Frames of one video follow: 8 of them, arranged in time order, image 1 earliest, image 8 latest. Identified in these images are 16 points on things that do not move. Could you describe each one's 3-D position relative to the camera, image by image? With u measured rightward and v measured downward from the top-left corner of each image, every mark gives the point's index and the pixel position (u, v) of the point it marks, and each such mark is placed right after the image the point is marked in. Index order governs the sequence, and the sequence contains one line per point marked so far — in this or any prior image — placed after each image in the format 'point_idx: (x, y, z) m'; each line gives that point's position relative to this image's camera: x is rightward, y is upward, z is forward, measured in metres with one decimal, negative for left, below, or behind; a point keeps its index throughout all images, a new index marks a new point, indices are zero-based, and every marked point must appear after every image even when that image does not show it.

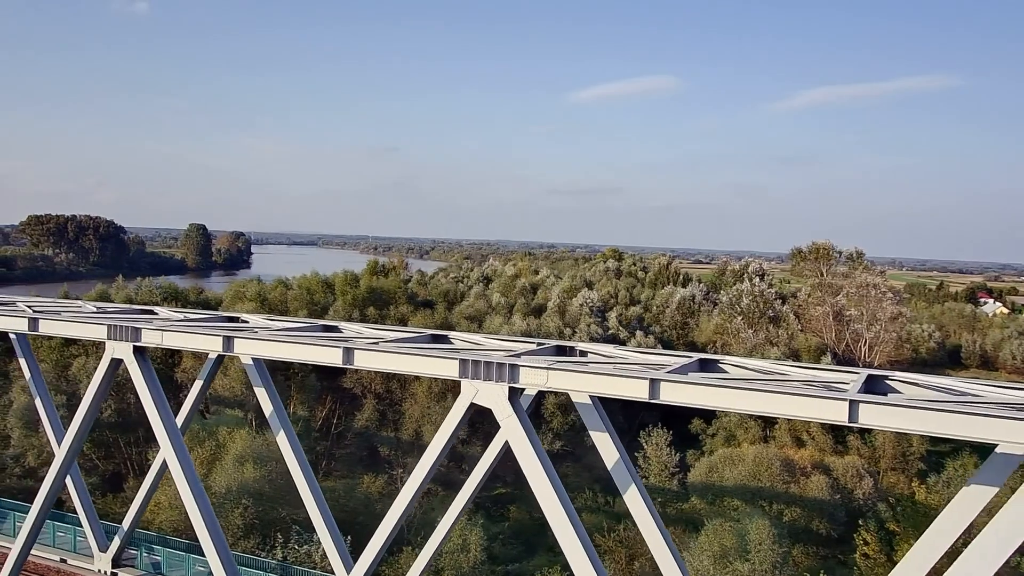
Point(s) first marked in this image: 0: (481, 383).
0: (-0.3, -1.2, +8.4) m
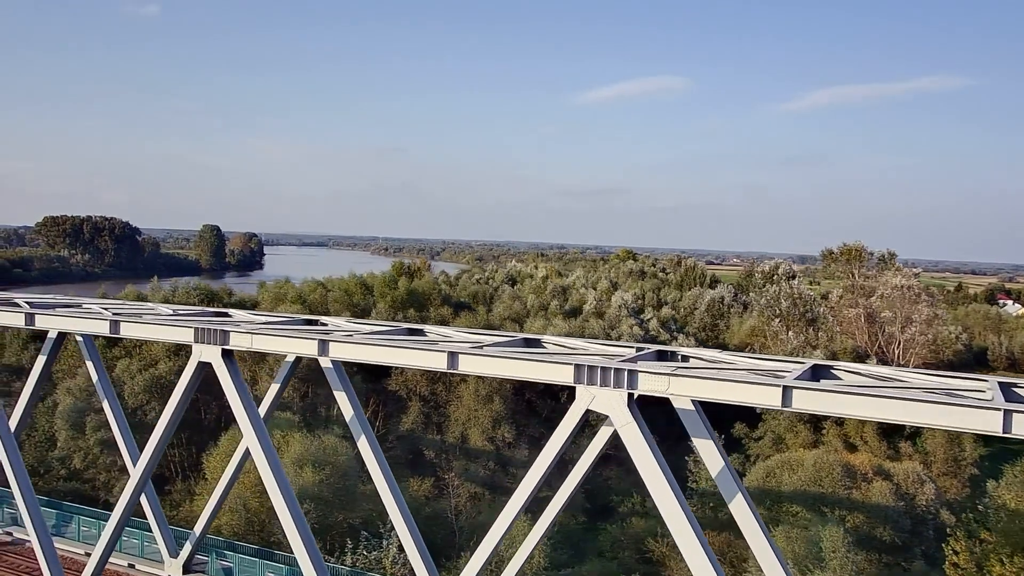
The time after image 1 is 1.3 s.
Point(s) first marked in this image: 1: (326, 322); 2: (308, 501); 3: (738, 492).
0: (+1.0, -1.2, +8.1) m
1: (-3.1, -0.6, +11.3) m
2: (-4.6, -4.9, +15.8) m
3: (+3.1, -2.8, +9.2) m
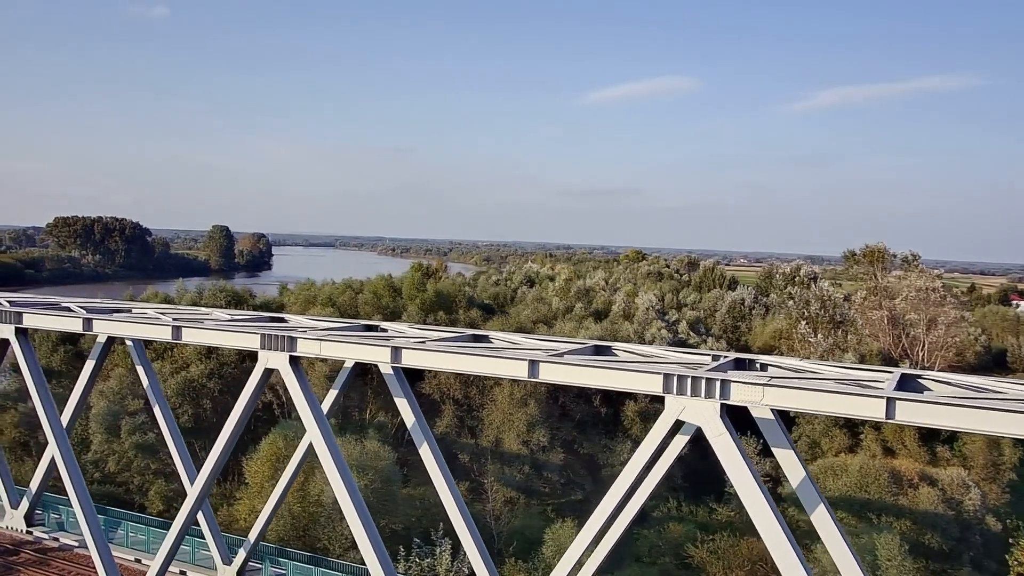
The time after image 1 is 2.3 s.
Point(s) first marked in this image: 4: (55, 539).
0: (+2.1, -1.3, +7.9) m
1: (-2.1, -0.6, +11.2) m
2: (-3.6, -5.0, +15.6) m
3: (+4.1, -2.8, +9.0) m
4: (-9.5, -5.2, +14.2) m
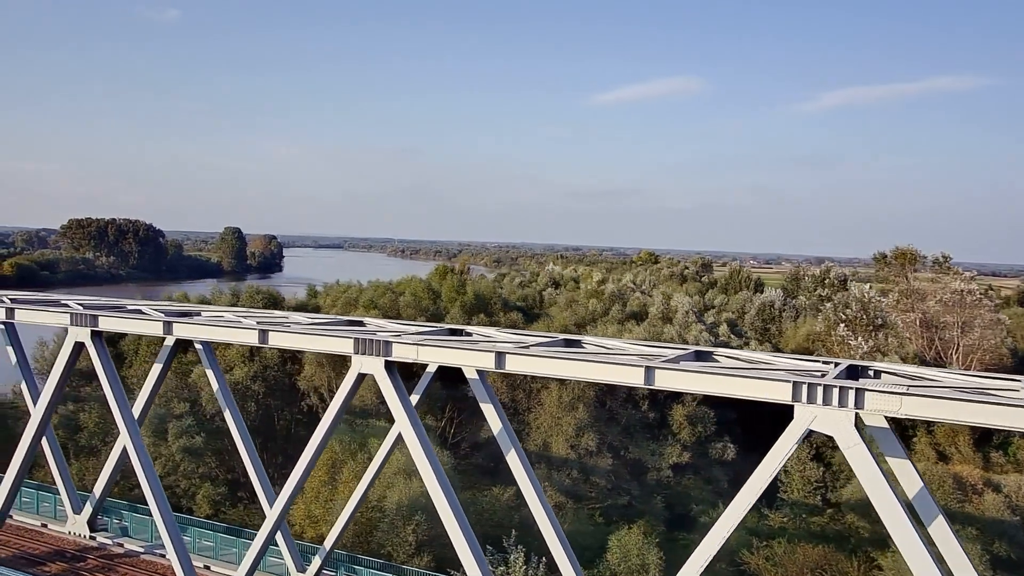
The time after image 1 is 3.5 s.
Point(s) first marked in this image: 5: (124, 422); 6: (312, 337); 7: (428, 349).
0: (+3.5, -1.3, +7.7) m
1: (-0.7, -0.7, +10.9) m
2: (-2.1, -5.1, +15.4) m
3: (+5.5, -2.9, +8.7) m
4: (-8.1, -5.3, +14.1) m
5: (-6.7, -2.3, +11.7) m
6: (-3.1, -0.7, +10.3) m
7: (-1.2, -0.9, +9.5) m
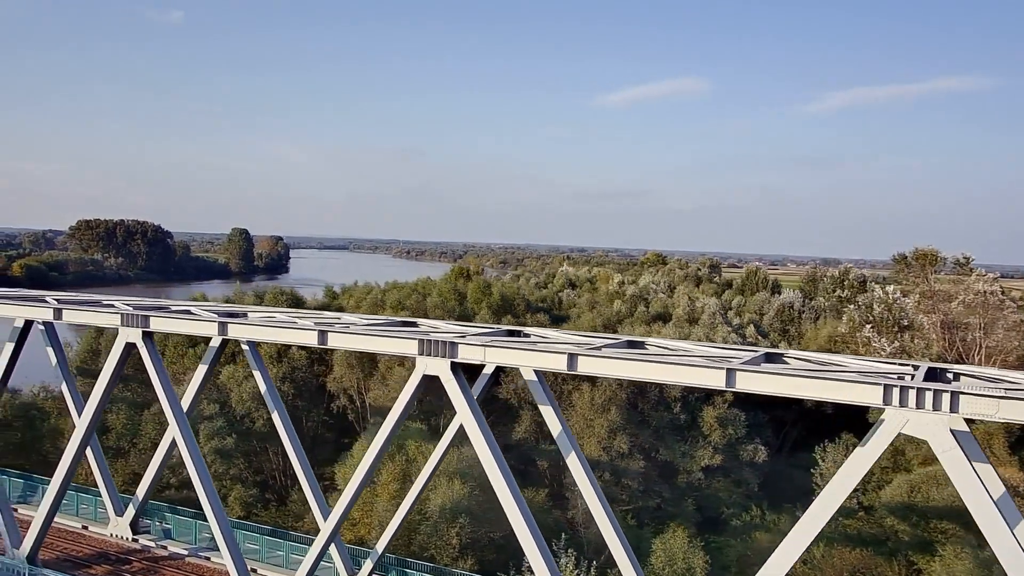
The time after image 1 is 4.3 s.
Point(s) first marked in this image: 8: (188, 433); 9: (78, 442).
0: (+4.4, -1.3, +7.5) m
1: (+0.3, -0.7, +10.8) m
2: (-1.1, -5.1, +15.3) m
3: (+6.4, -2.9, +8.6) m
4: (-7.1, -5.3, +14.0) m
5: (-5.7, -2.3, +11.6) m
6: (-2.1, -0.7, +10.2) m
7: (-0.2, -0.9, +9.4) m
8: (-5.5, -2.5, +11.6) m
9: (-8.0, -2.8, +12.5) m
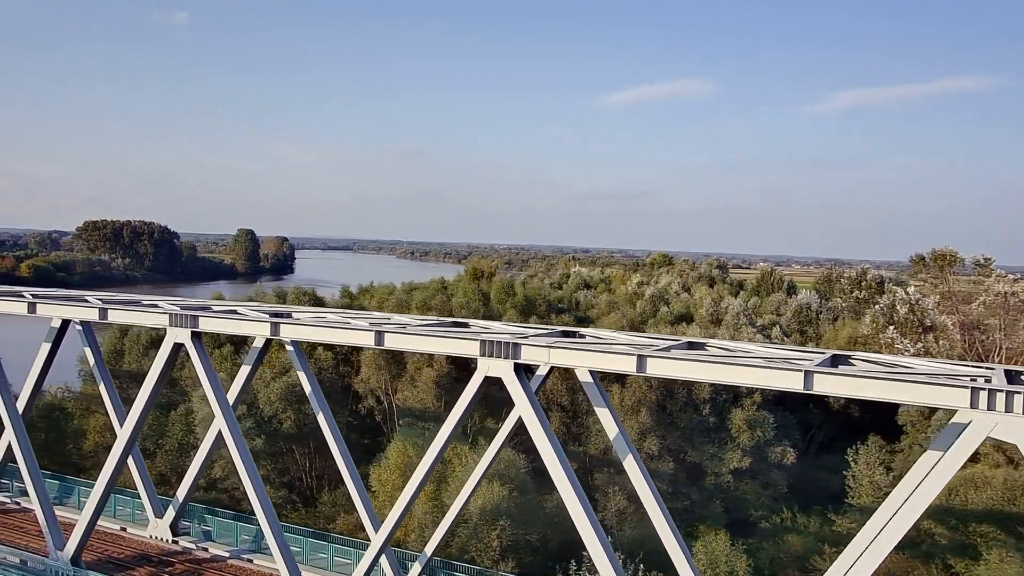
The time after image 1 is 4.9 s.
0: (+5.3, -1.4, +7.4) m
1: (+1.2, -0.7, +10.7) m
2: (-0.2, -5.1, +15.1) m
3: (+7.3, -2.9, +8.4) m
4: (-6.2, -5.3, +13.9) m
5: (-4.8, -2.3, +11.5) m
6: (-1.2, -0.8, +10.1) m
7: (+0.6, -0.9, +9.3) m
8: (-4.6, -2.5, +11.5) m
9: (-7.1, -2.8, +12.4) m
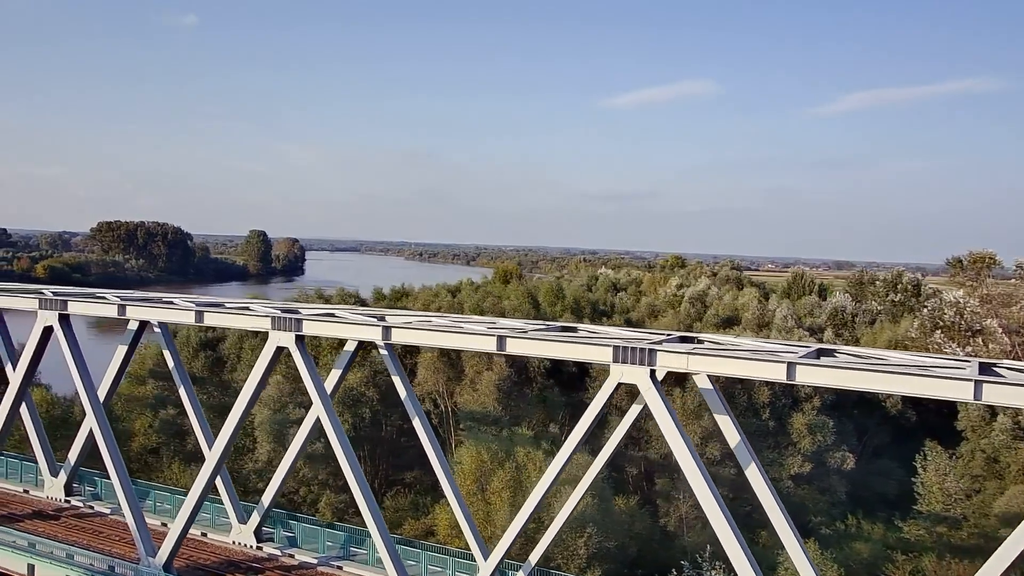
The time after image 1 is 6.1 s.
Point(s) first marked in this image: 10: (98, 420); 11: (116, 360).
0: (+7.1, -1.4, +7.1) m
1: (+3.0, -0.8, +10.4) m
2: (+1.6, -5.2, +14.9) m
3: (+9.1, -3.0, +8.2) m
4: (-4.4, -5.4, +13.7) m
5: (-3.0, -2.4, +11.3) m
6: (+0.6, -0.8, +9.9) m
7: (+2.5, -0.9, +9.0) m
8: (-2.8, -2.5, +11.3) m
9: (-5.2, -2.9, +12.2) m
10: (-8.2, -2.6, +13.5) m
11: (-9.2, -1.7, +15.9) m
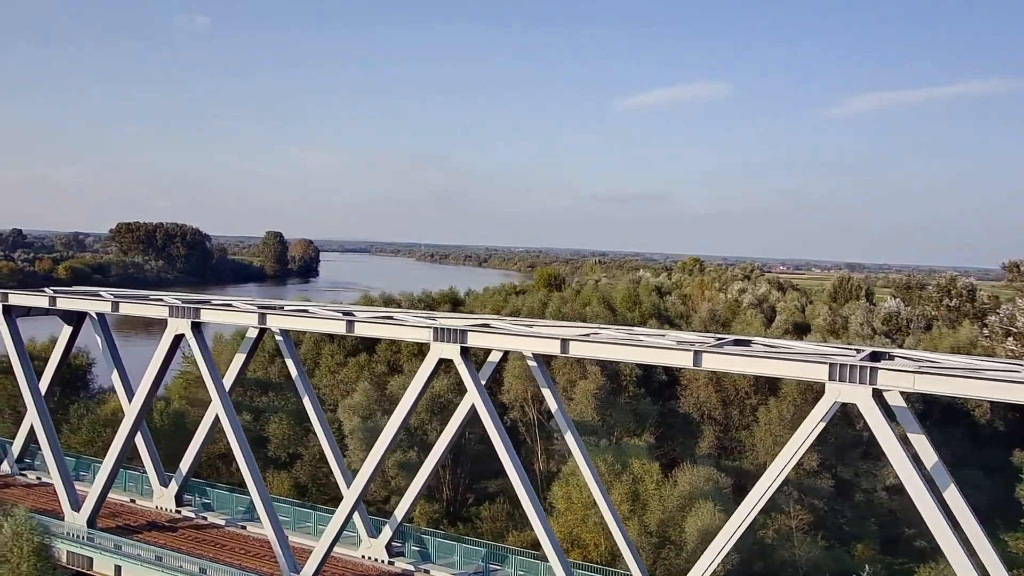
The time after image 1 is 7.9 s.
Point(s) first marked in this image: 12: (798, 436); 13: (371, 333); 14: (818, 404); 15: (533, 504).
0: (+9.8, -1.6, +6.7) m
1: (+5.8, -1.0, +10.1) m
2: (+4.4, -5.4, +14.5) m
3: (+11.9, -3.2, +7.7) m
4: (-1.6, -5.5, +13.4) m
5: (-0.2, -2.5, +11.0) m
6: (+3.4, -1.0, +9.5) m
7: (+5.2, -1.1, +8.7) m
8: (0.0, -2.7, +11.0) m
9: (-2.4, -3.1, +11.9) m
10: (-5.4, -2.8, +13.2) m
11: (-6.3, -1.8, +15.6) m
12: (+3.9, -1.9, +9.1) m
13: (-2.6, -0.8, +12.3) m
14: (+4.0, -1.6, +9.1) m
15: (+0.3, -3.5, +10.7) m
